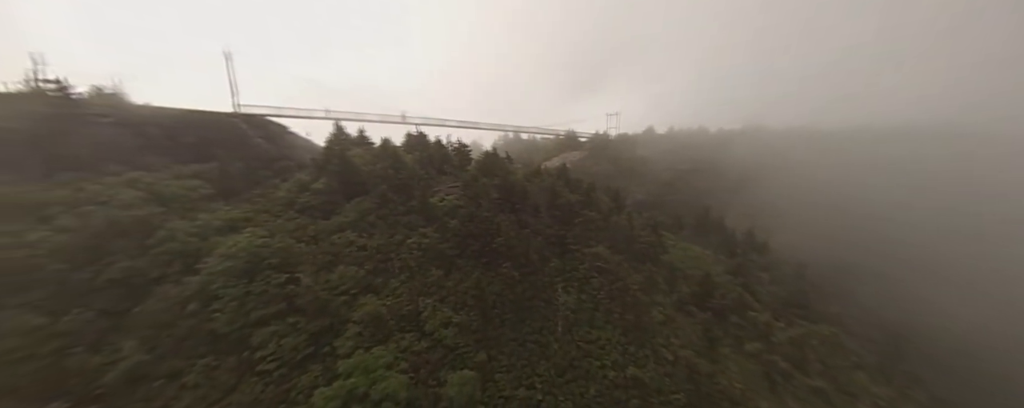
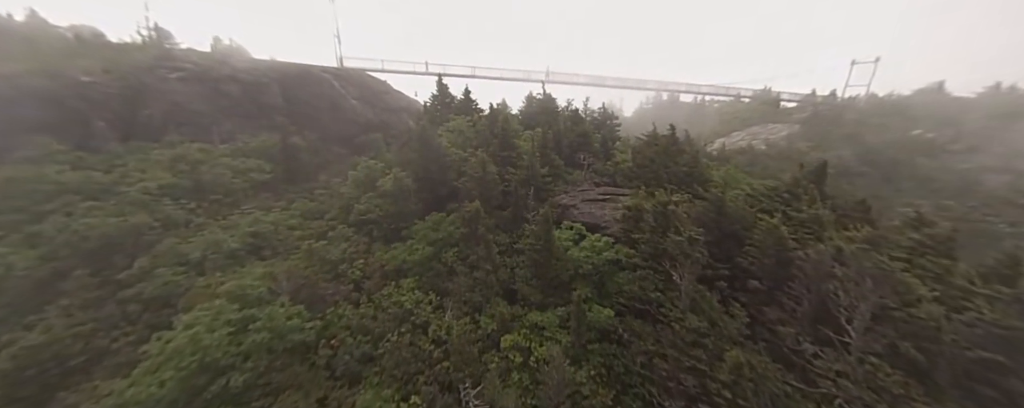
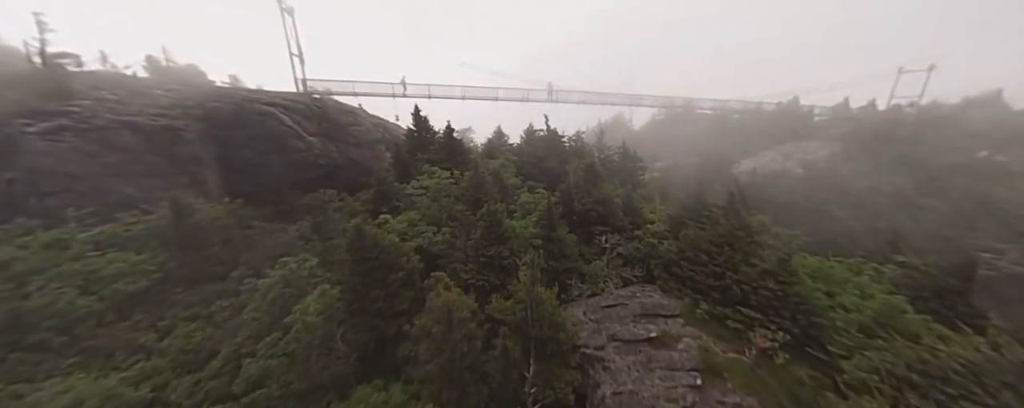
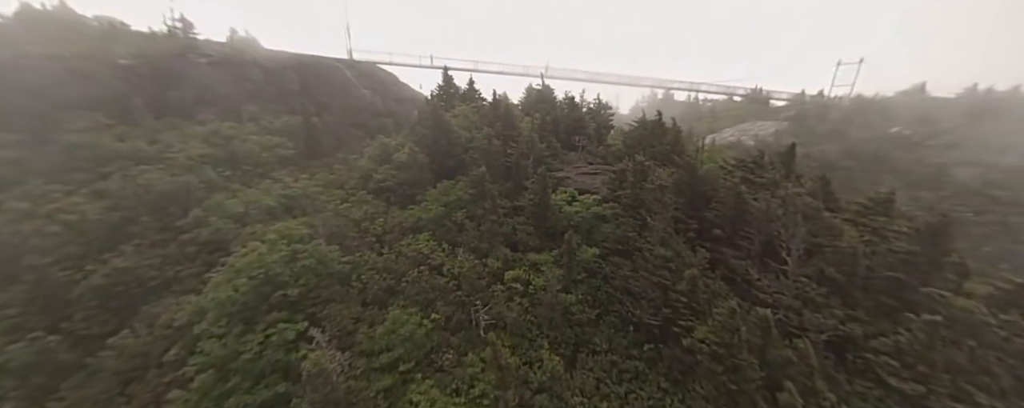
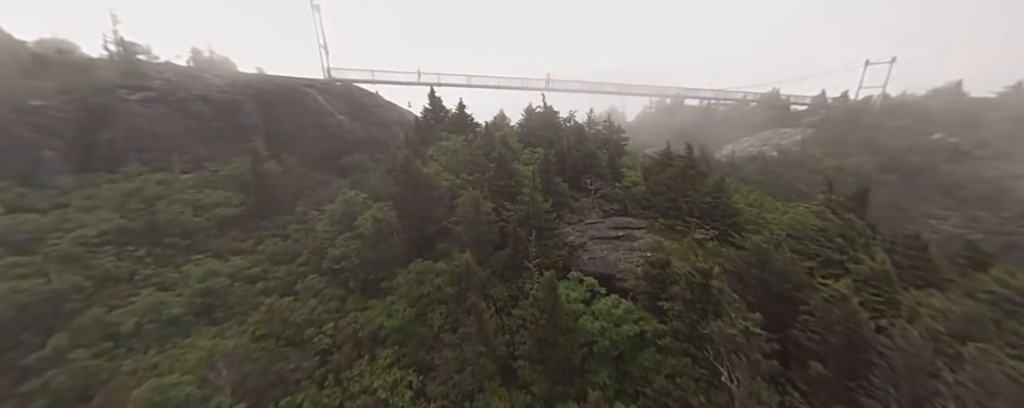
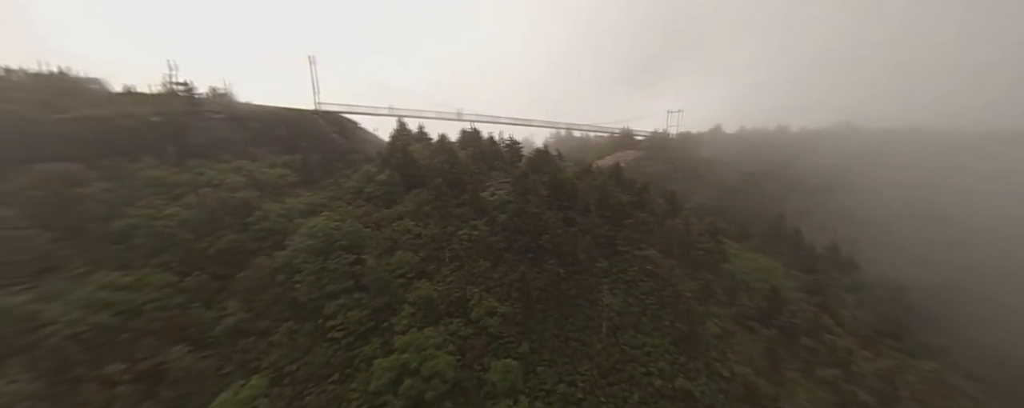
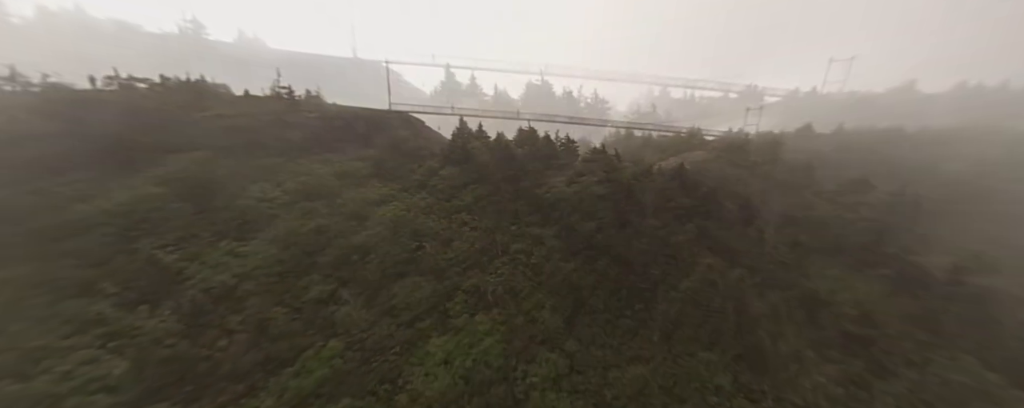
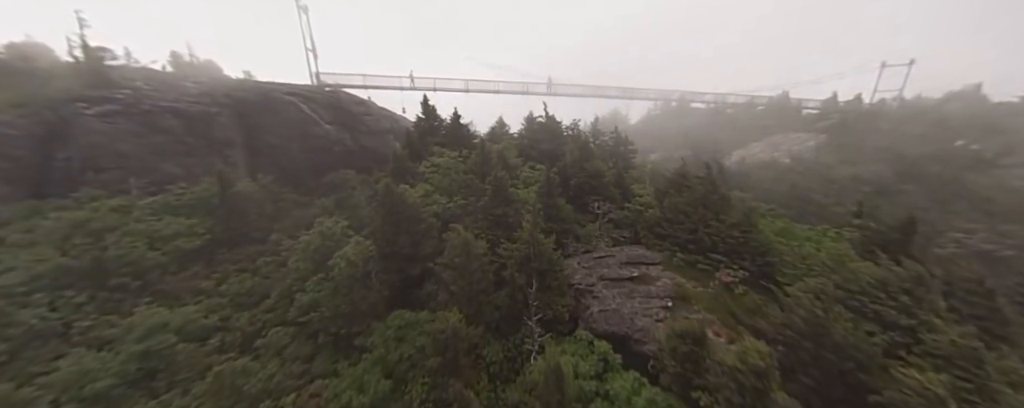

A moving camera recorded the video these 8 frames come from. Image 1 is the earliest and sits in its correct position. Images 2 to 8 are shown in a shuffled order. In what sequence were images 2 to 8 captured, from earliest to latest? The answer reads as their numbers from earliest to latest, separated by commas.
6, 7, 4, 2, 5, 8, 3
